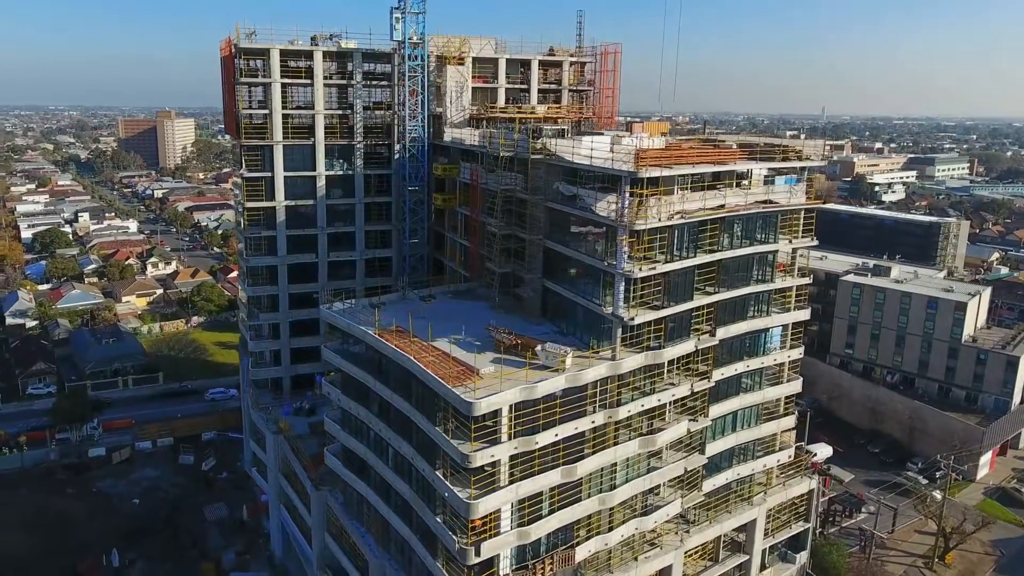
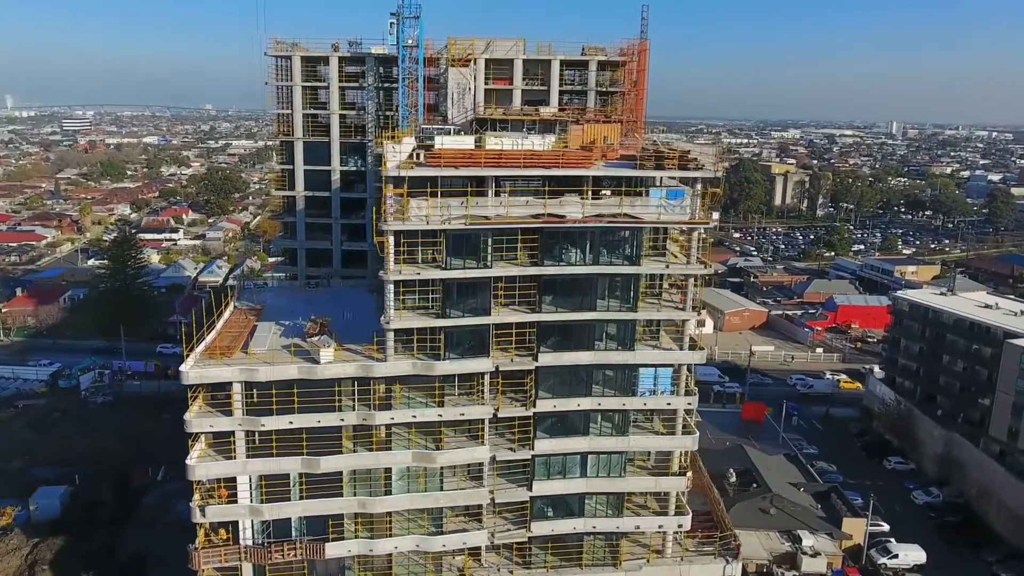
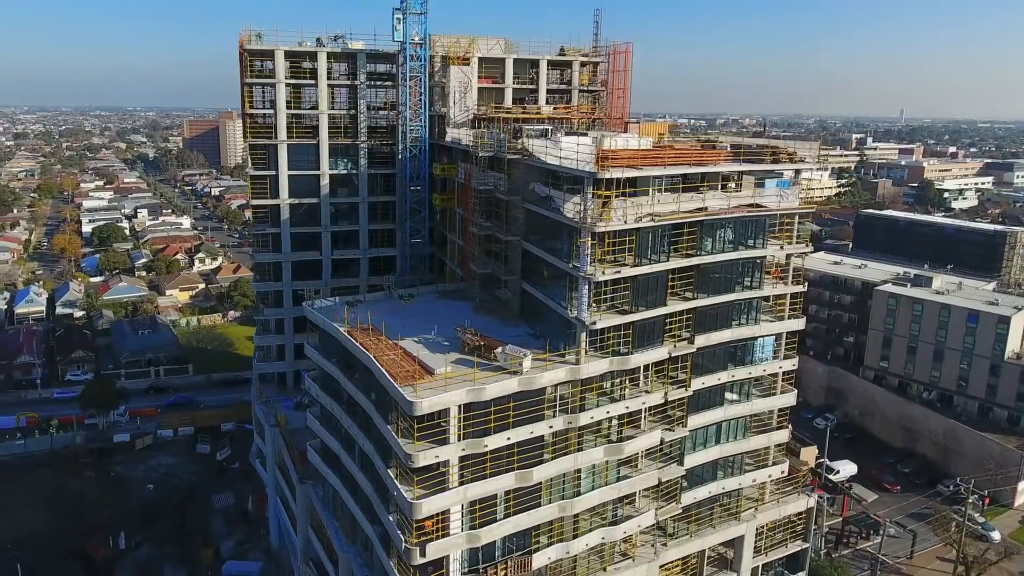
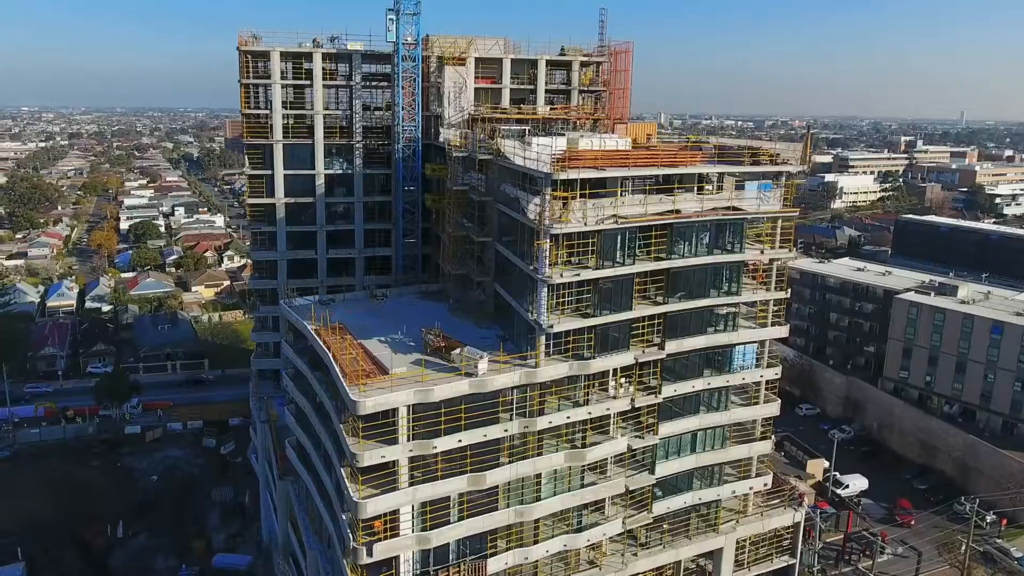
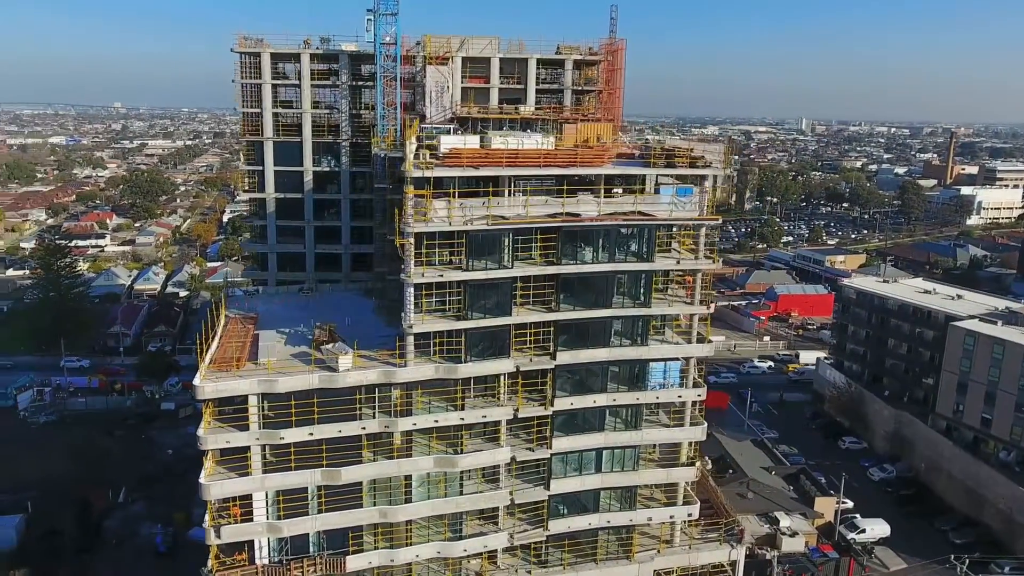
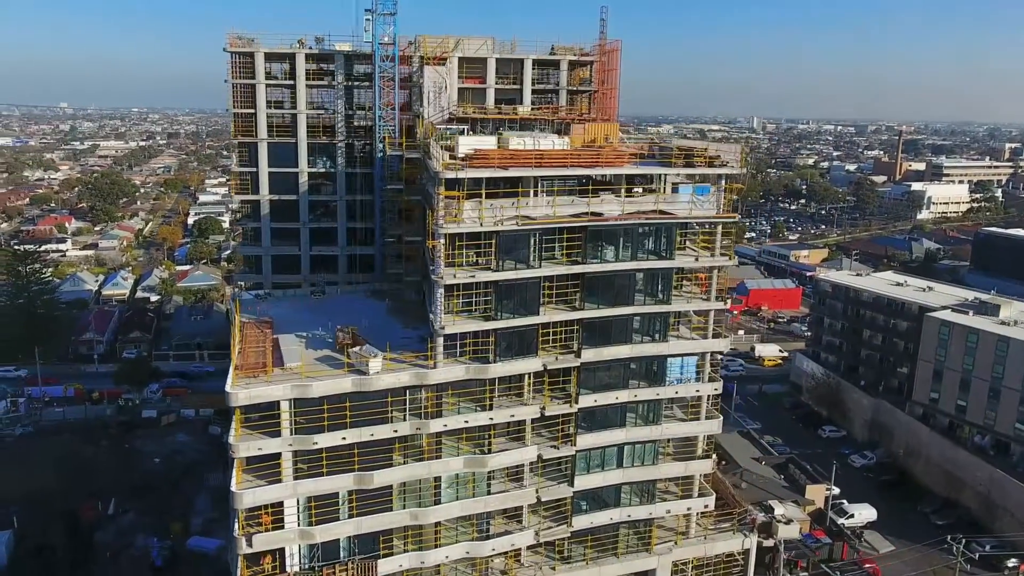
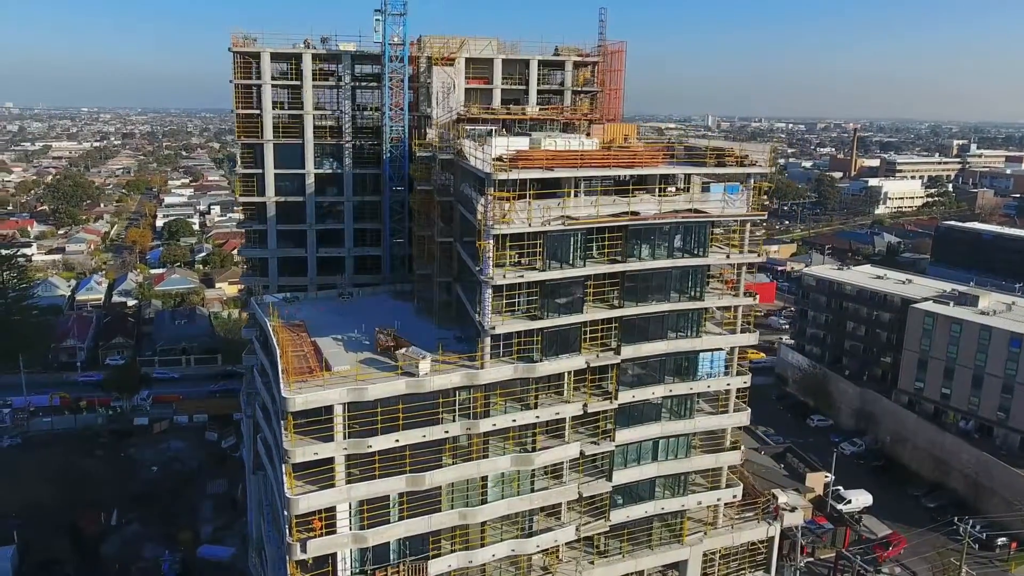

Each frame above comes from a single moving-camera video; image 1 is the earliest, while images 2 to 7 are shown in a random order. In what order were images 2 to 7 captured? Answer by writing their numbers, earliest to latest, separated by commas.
3, 4, 7, 6, 5, 2
